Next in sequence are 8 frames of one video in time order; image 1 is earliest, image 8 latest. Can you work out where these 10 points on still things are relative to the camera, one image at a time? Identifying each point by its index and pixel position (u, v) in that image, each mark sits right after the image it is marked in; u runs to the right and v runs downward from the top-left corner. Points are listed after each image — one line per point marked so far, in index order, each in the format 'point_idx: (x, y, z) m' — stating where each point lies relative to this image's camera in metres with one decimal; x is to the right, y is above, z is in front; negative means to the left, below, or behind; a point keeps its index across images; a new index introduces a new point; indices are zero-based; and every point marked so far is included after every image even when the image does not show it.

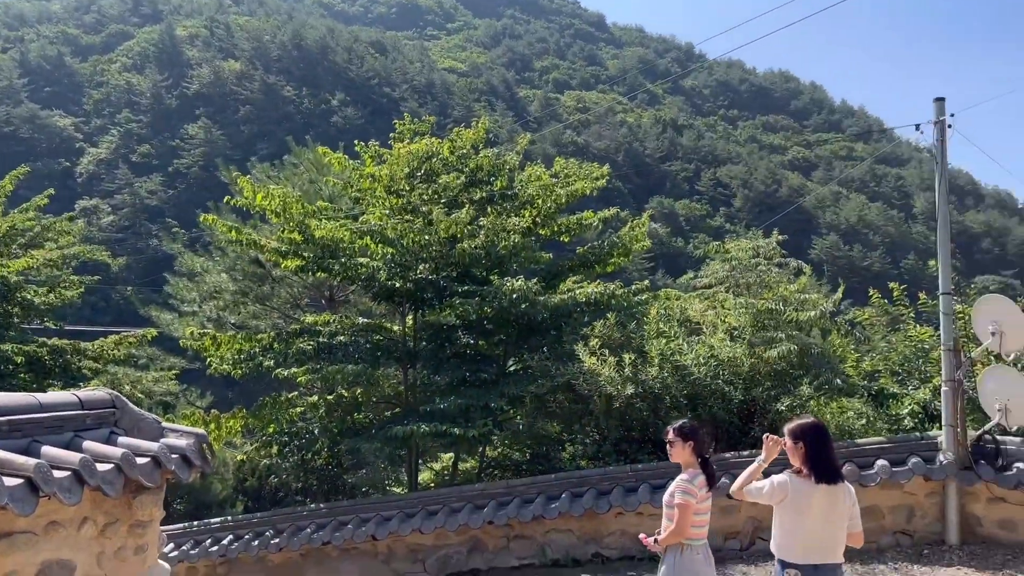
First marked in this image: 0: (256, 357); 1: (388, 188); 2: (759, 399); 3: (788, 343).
0: (-2.7, -0.7, +9.2) m
1: (-1.4, +1.2, +9.9) m
2: (+2.2, -1.0, +7.7) m
3: (+2.5, -0.5, +7.9) m
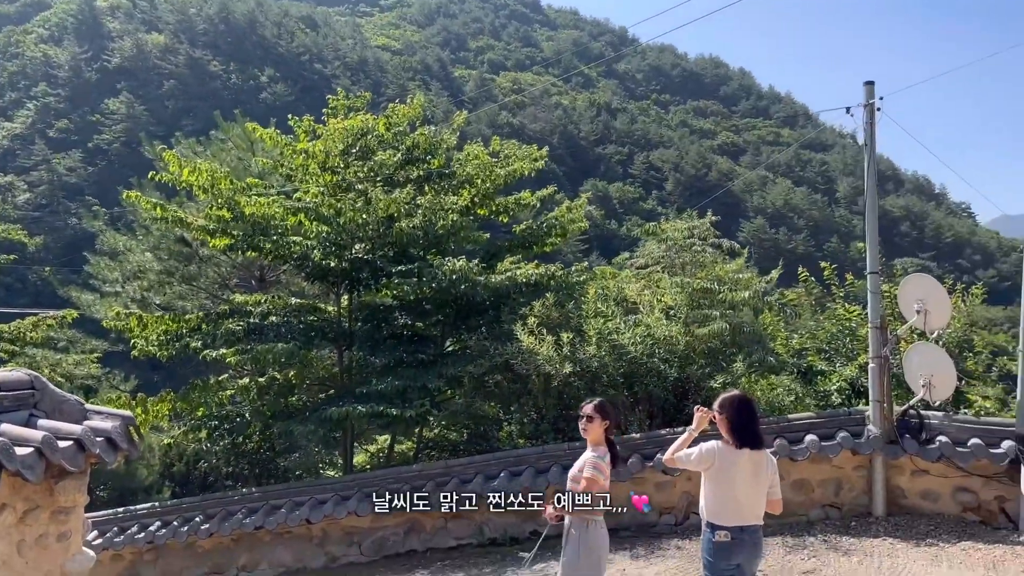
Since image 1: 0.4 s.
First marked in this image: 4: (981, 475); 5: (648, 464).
0: (-3.4, -0.5, +8.9) m
1: (-2.1, +1.4, +9.7) m
2: (+1.6, -0.8, +7.8) m
3: (+2.0, -0.3, +8.0) m
4: (+3.6, -1.4, +6.6) m
5: (+1.1, -1.5, +7.2) m
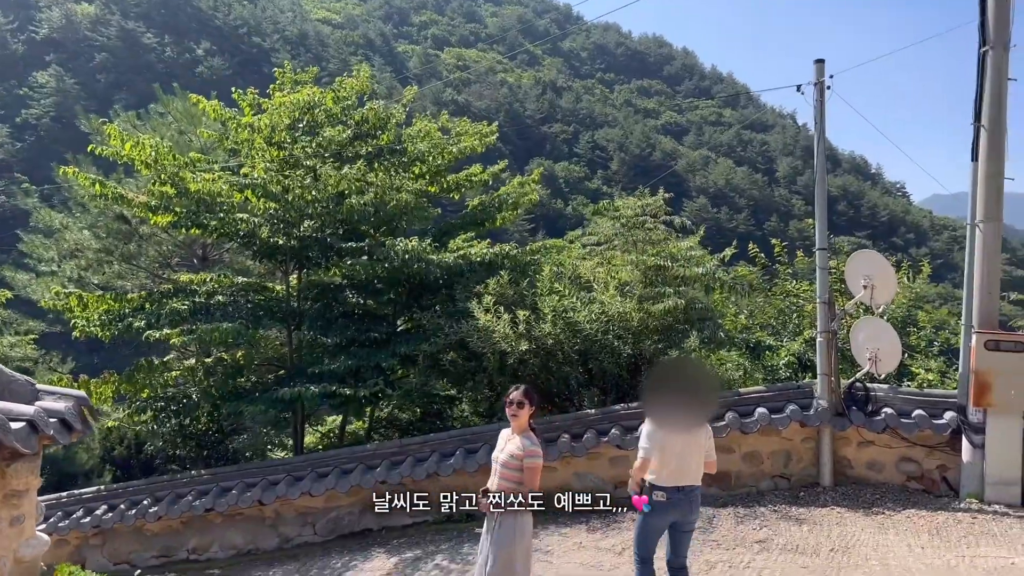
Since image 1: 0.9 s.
0: (-3.9, -0.3, +8.7) m
1: (-2.7, +1.6, +9.5) m
2: (+1.2, -0.6, +7.9) m
3: (+1.5, -0.1, +8.1) m
4: (+3.2, -1.2, +6.8) m
5: (+0.8, -1.3, +7.2) m
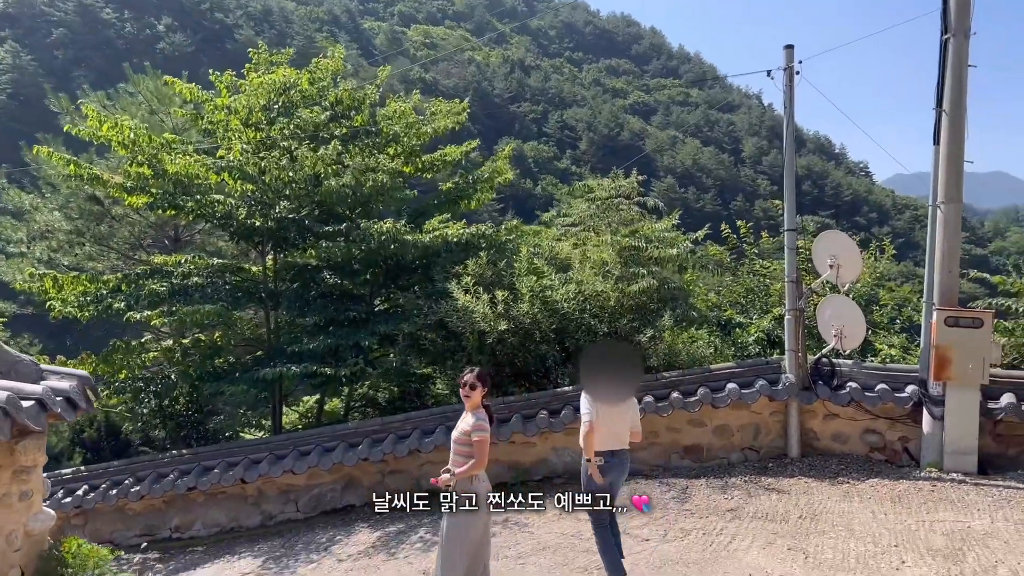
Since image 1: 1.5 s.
0: (-4.1, -0.1, +8.7) m
1: (-2.9, +1.8, +9.5) m
2: (+1.0, -0.4, +8.1) m
3: (+1.3, +0.1, +8.3) m
4: (+3.1, -1.1, +7.1) m
5: (+0.6, -1.1, +7.4) m
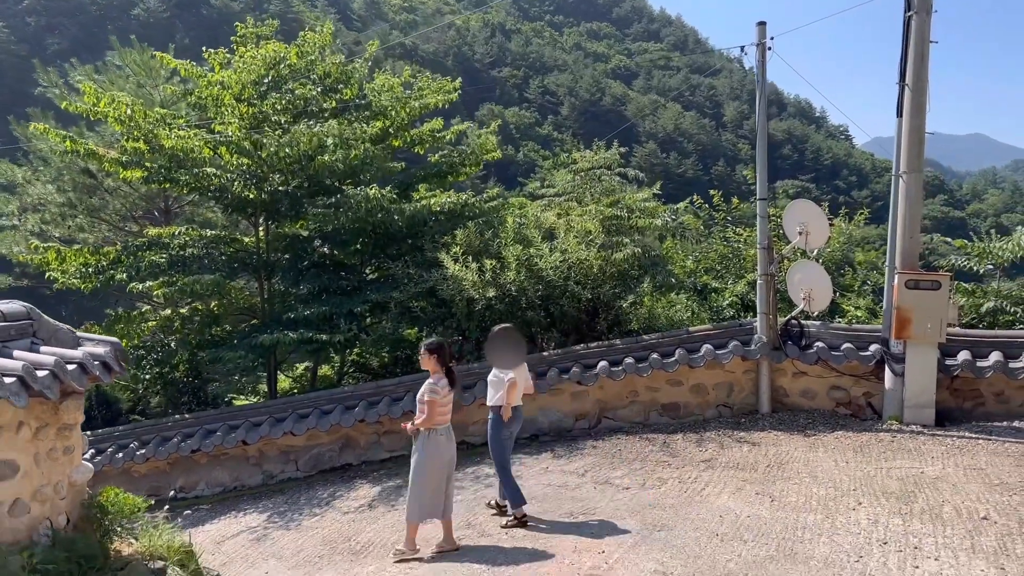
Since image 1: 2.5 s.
0: (-4.2, +0.2, +9.0) m
1: (-3.1, +2.2, +9.8) m
2: (+0.9, -0.1, +8.5) m
3: (+1.2, +0.4, +8.7) m
4: (+3.0, -0.8, +7.6) m
5: (+0.5, -0.8, +7.9) m
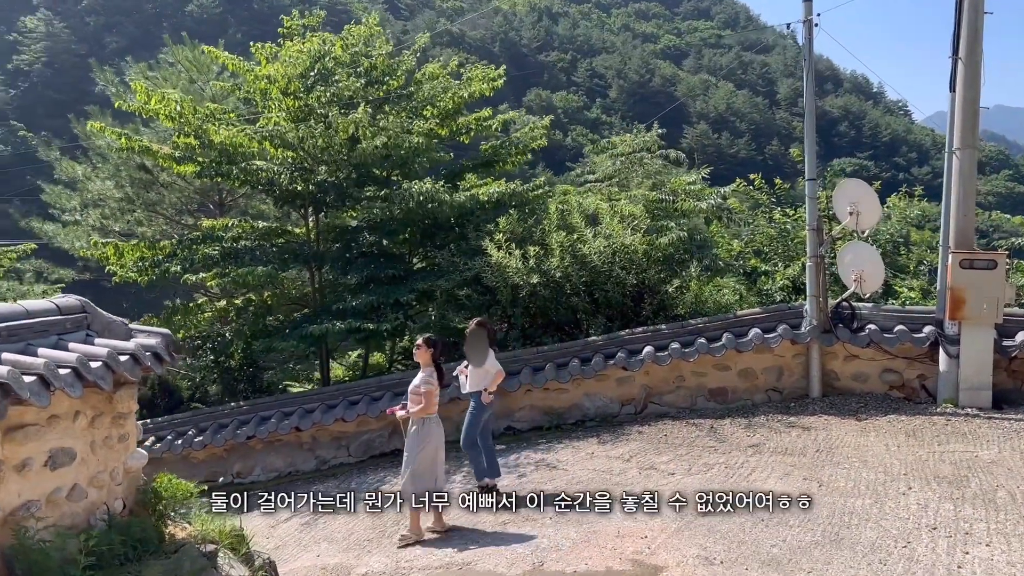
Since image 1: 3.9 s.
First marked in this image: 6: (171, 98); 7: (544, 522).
0: (-3.8, +0.3, +9.3) m
1: (-2.6, +2.3, +9.9) m
2: (+1.4, +0.1, +8.5) m
3: (+1.6, +0.6, +8.6) m
4: (+3.4, -0.6, +7.4) m
5: (+0.9, -0.7, +7.9) m
6: (-3.8, +2.1, +9.7) m
7: (+0.2, -1.5, +5.4) m
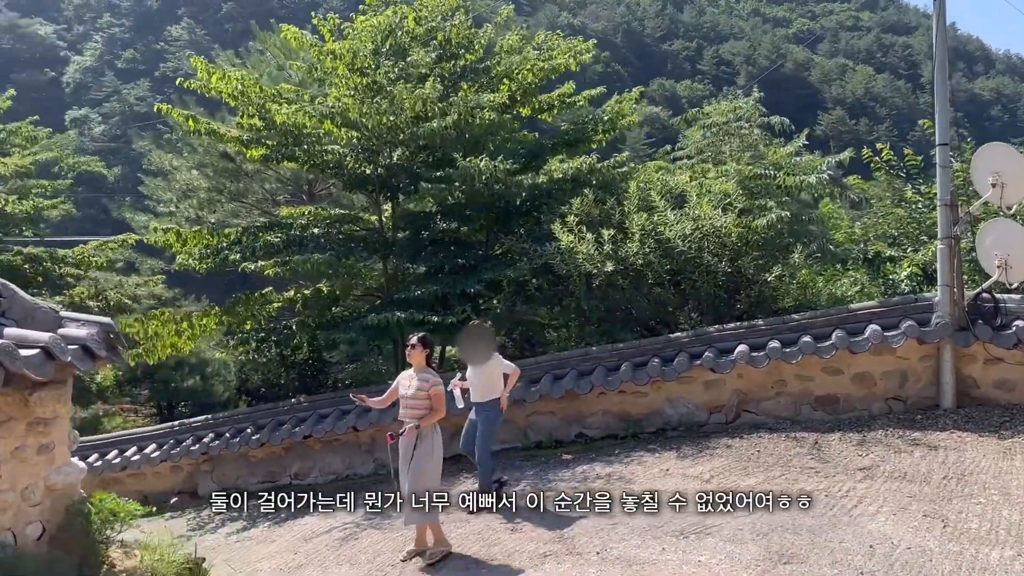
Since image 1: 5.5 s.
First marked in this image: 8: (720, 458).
0: (-3.0, +0.4, +8.9) m
1: (-1.7, +2.4, +9.3) m
2: (+2.0, +0.2, +7.4) m
3: (+2.3, +0.7, +7.4) m
4: (+3.8, -0.5, +6.0) m
5: (+1.4, -0.6, +6.8) m
6: (-2.9, +2.2, +9.3) m
7: (+0.4, -1.4, +4.4) m
8: (+1.5, -1.2, +6.1) m
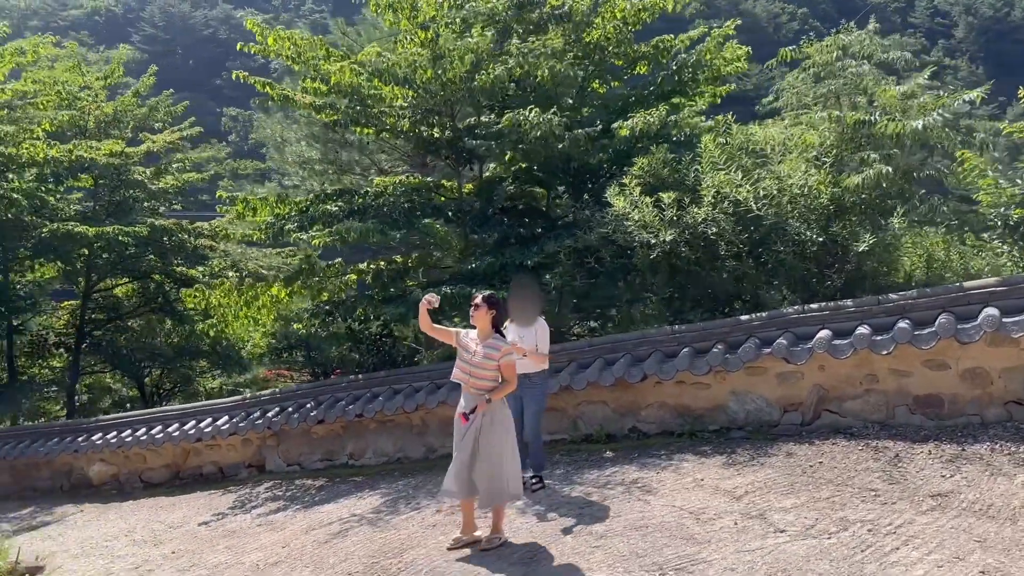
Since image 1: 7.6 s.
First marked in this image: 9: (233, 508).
0: (-2.2, +0.6, +8.6) m
1: (-0.9, +2.7, +8.7) m
2: (+2.3, +0.4, +6.1) m
3: (+2.6, +0.9, +6.1) m
4: (+3.8, -0.4, +4.4) m
5: (+1.6, -0.4, +5.7) m
6: (-2.1, +2.5, +8.9) m
7: (+0.1, -1.3, +3.6) m
8: (+1.5, -1.0, +5.0) m
9: (-2.3, -1.8, +7.1) m
